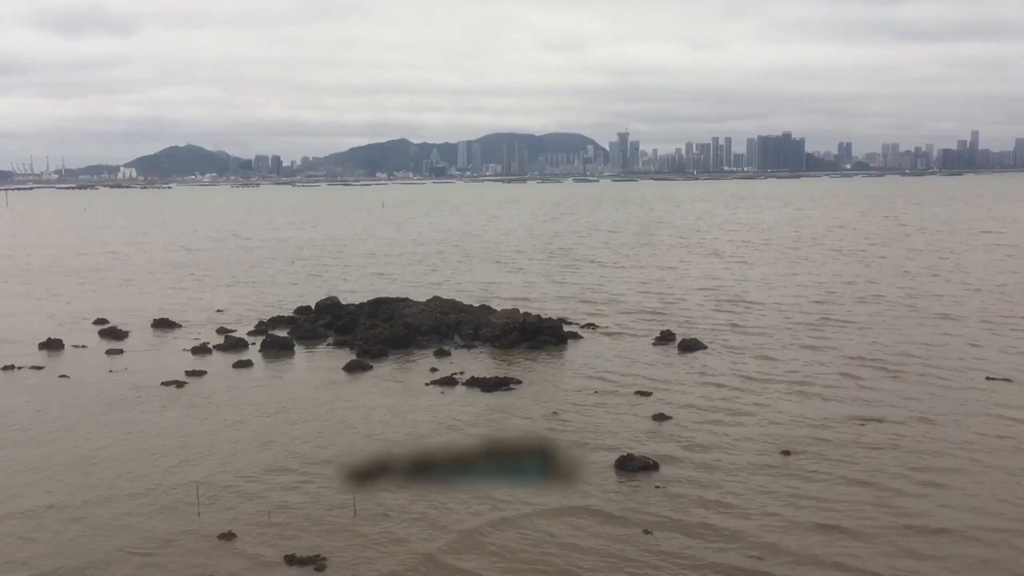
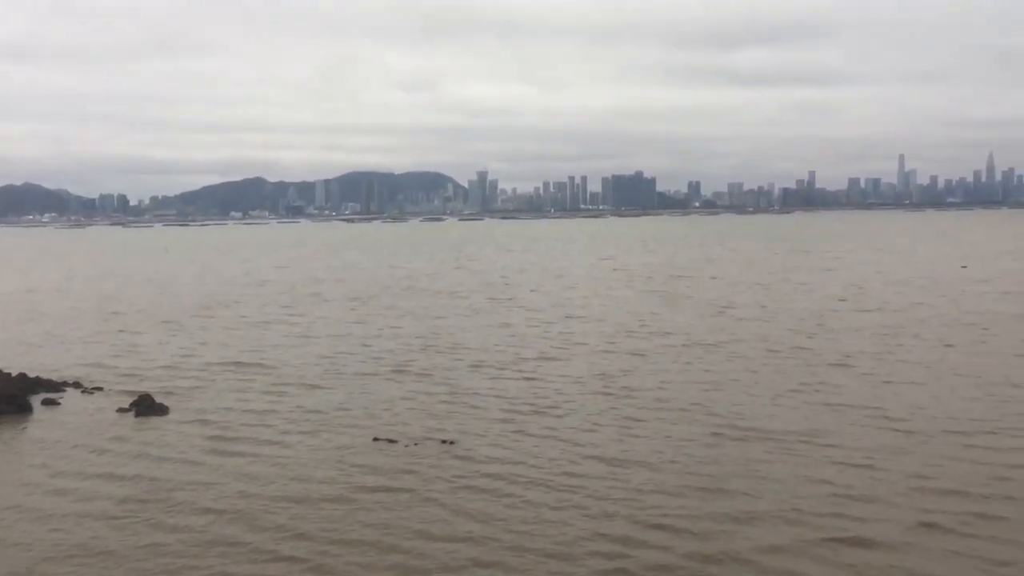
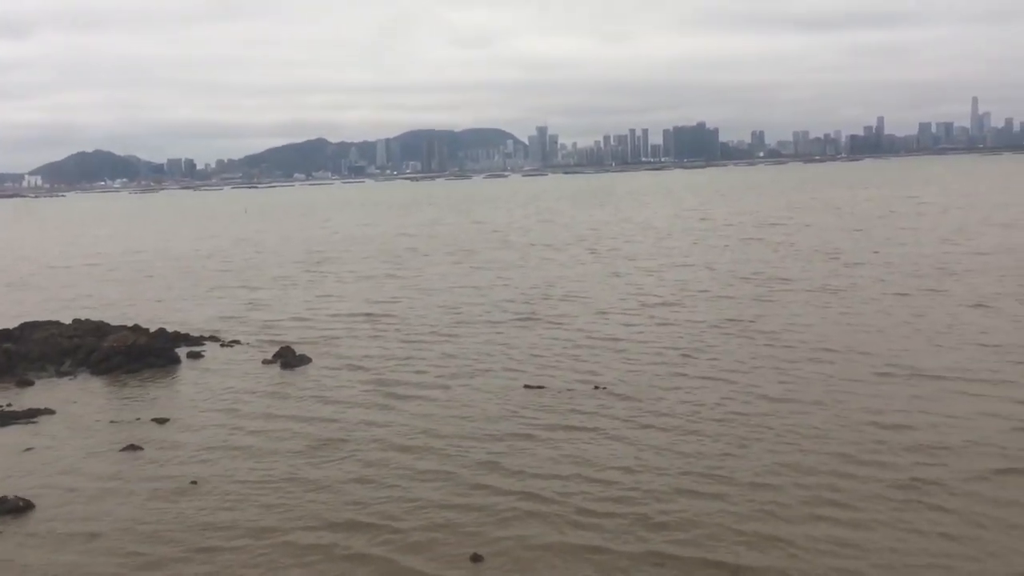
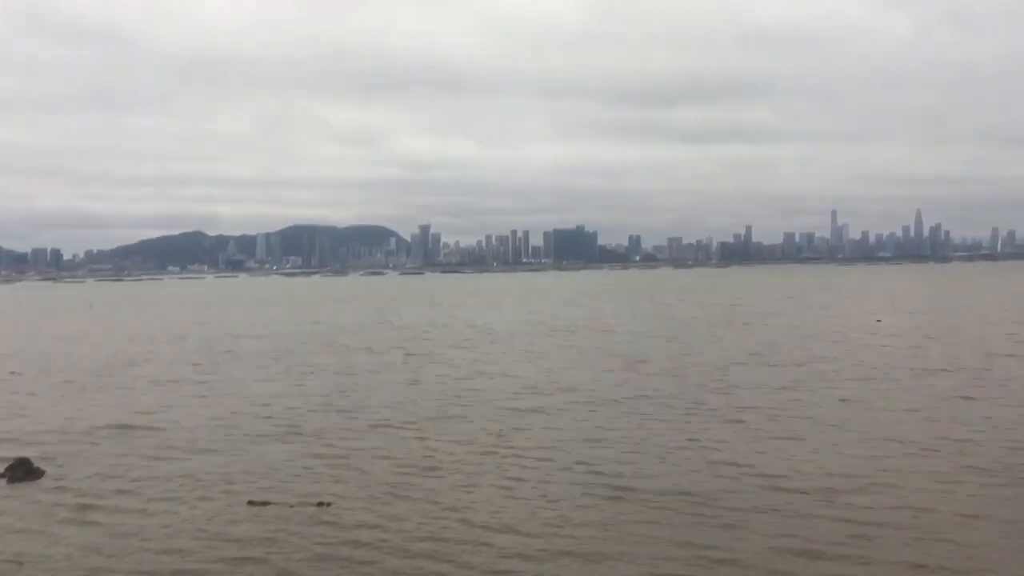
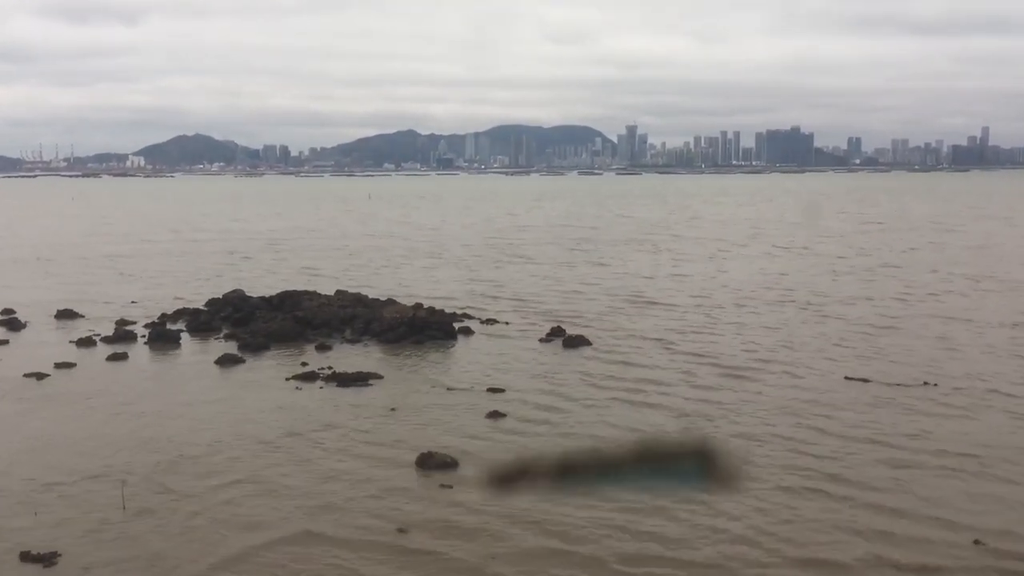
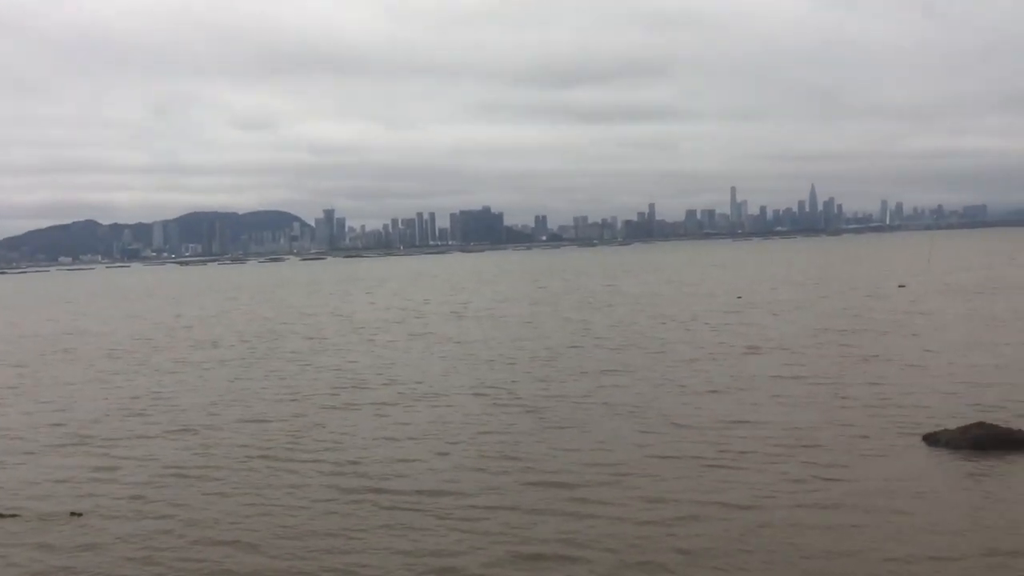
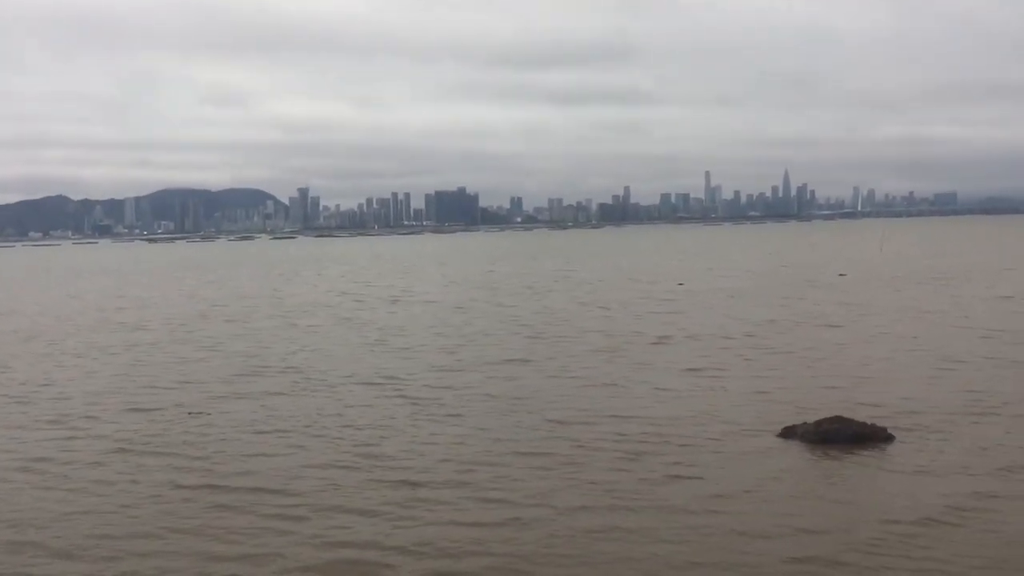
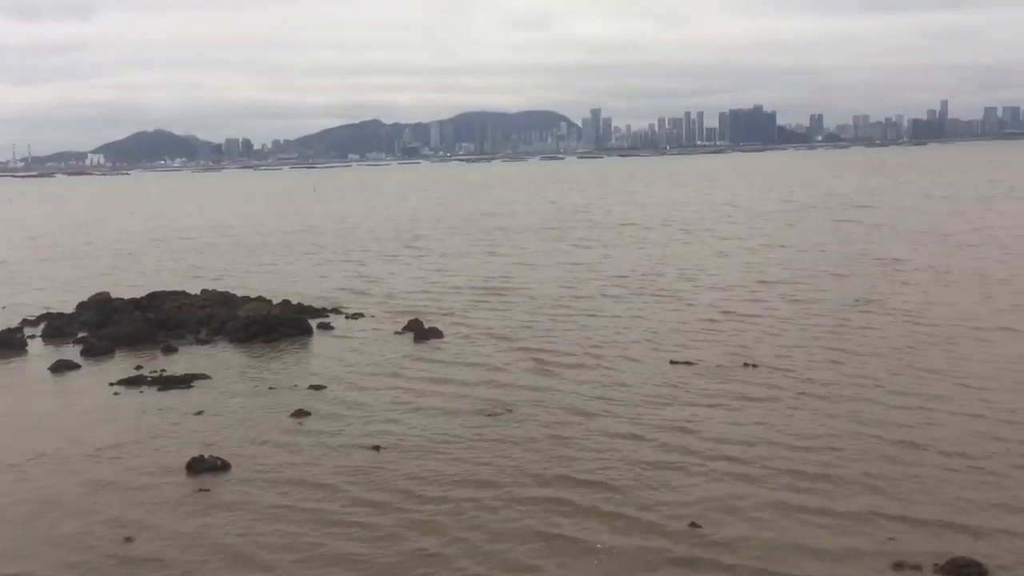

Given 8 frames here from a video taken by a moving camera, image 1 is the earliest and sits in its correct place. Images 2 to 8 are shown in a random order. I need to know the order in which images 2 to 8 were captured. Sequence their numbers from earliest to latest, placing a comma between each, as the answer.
5, 8, 3, 2, 4, 6, 7
